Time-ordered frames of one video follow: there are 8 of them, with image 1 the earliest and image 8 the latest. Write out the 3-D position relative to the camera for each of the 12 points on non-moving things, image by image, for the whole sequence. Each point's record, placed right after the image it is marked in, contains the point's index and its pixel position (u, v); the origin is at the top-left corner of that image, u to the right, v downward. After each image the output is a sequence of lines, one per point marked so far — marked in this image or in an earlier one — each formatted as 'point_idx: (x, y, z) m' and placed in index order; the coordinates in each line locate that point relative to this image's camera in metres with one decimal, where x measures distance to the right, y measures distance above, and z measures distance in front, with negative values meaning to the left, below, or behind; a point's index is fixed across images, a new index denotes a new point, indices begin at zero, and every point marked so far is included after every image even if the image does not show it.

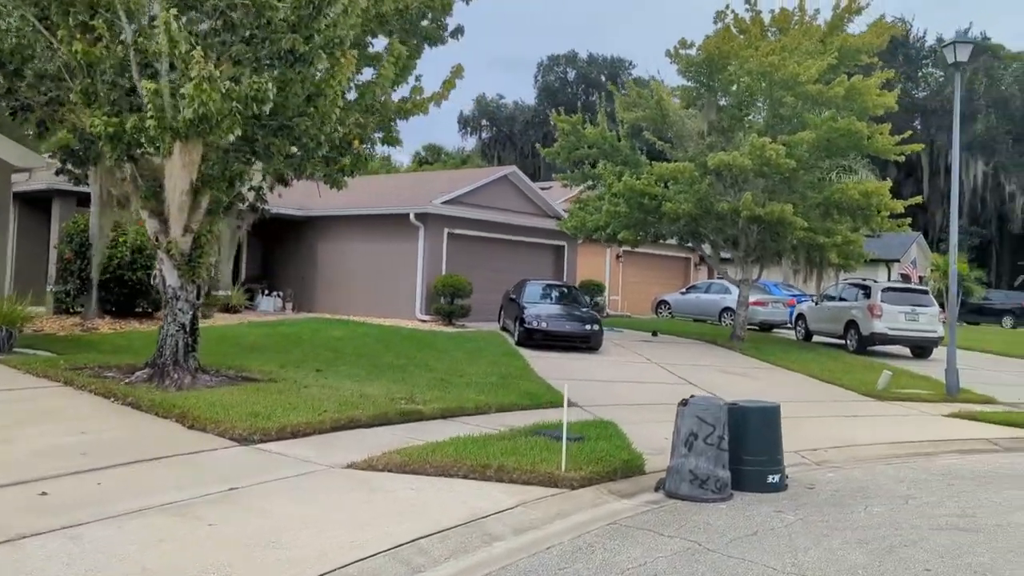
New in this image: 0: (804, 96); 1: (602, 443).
0: (+5.9, +4.0, +17.6) m
1: (+0.8, -1.4, +8.0) m
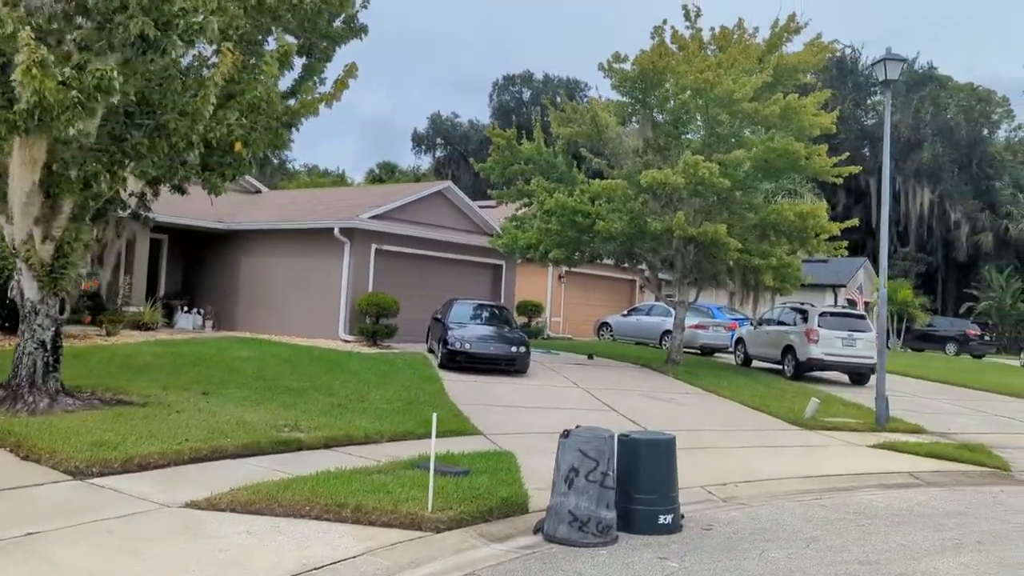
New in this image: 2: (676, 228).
0: (+4.5, +3.5, +17.2) m
1: (-0.2, -1.6, +7.3) m
2: (+3.2, +1.2, +16.7) m
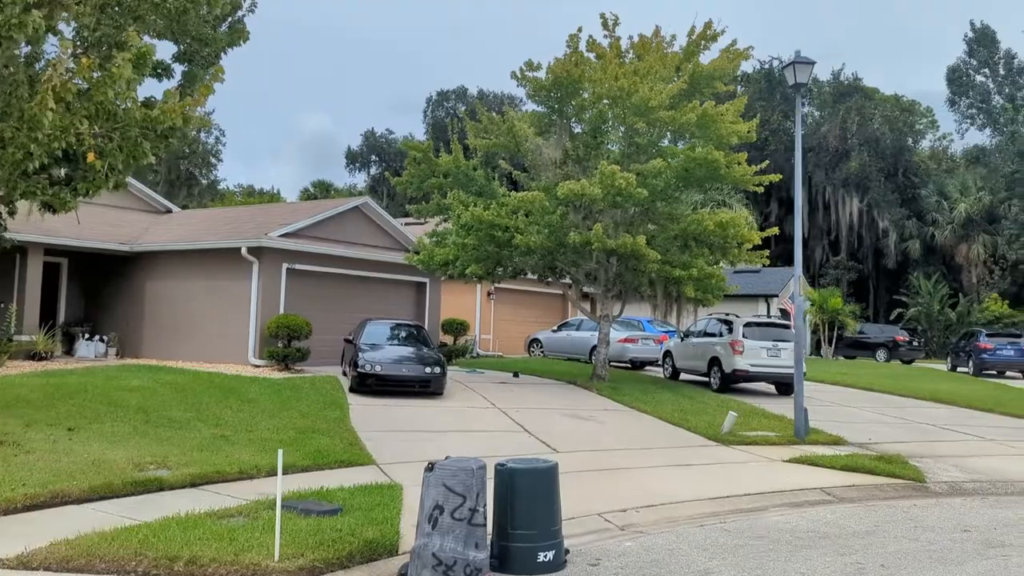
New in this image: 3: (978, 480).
0: (+2.8, +3.3, +16.9) m
1: (-1.2, -1.7, +6.6) m
2: (+1.5, +0.9, +16.3) m
3: (+5.3, -2.2, +9.9) m
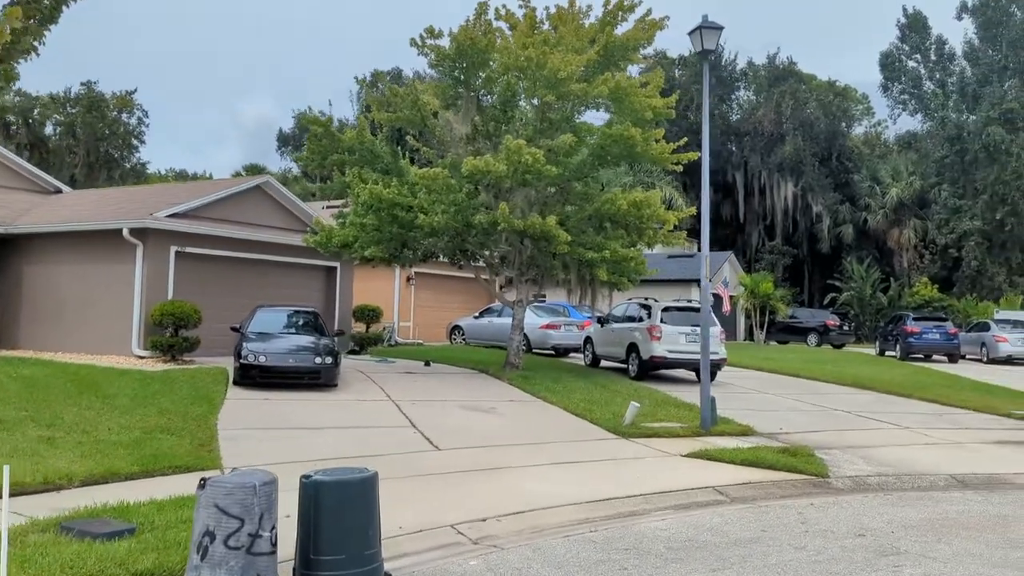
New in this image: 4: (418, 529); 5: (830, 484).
0: (+1.0, +3.6, +15.9) m
1: (-2.3, -1.6, +5.6) m
2: (-0.2, +1.2, +15.3) m
3: (+4.0, -2.0, +9.2) m
4: (-0.7, -1.8, +6.5) m
5: (+3.2, -2.0, +8.7) m
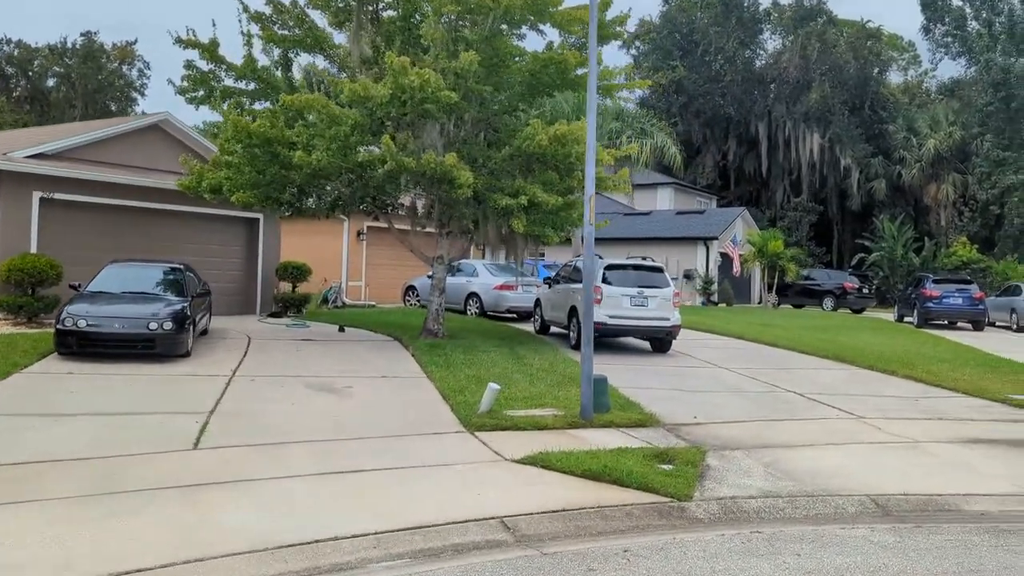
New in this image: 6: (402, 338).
0: (-0.5, +4.3, +13.2) m
1: (-4.5, -1.3, +3.3) m
2: (-1.8, +1.9, +12.8) m
3: (+2.0, -1.6, +6.6) m
4: (-2.8, -1.5, +4.2) m
5: (+1.3, -1.6, +6.2) m
6: (-1.9, -0.9, +15.2) m
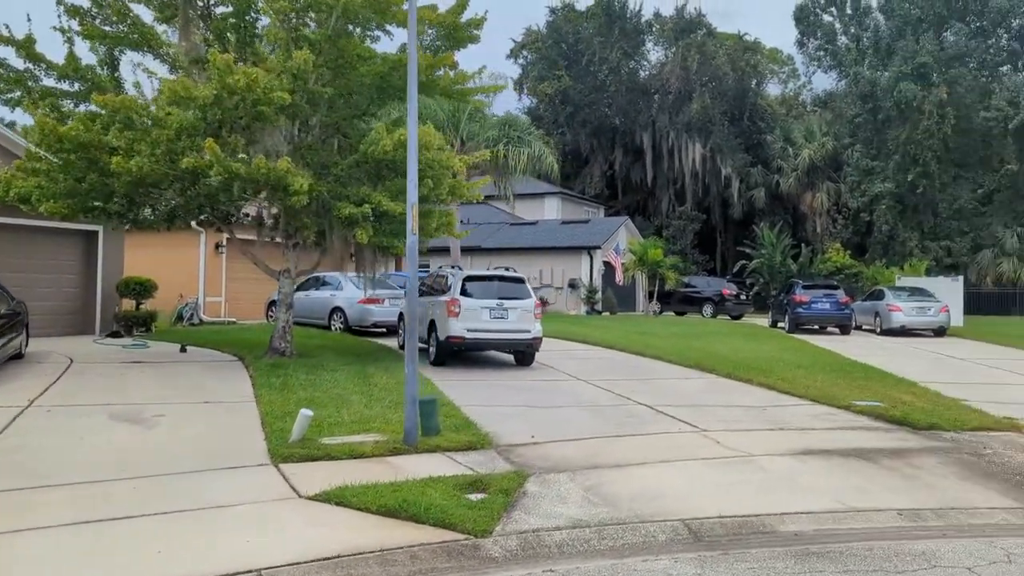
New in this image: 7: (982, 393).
0: (-2.9, +4.1, +12.5) m
1: (-5.6, -1.5, +2.1) m
2: (-4.0, +1.7, +11.9) m
3: (+0.5, -1.7, +6.1) m
4: (-4.0, -1.6, +3.1) m
5: (-0.2, -1.7, +5.6) m
6: (-4.4, -1.1, +14.2) m
7: (+7.1, -1.6, +12.9) m
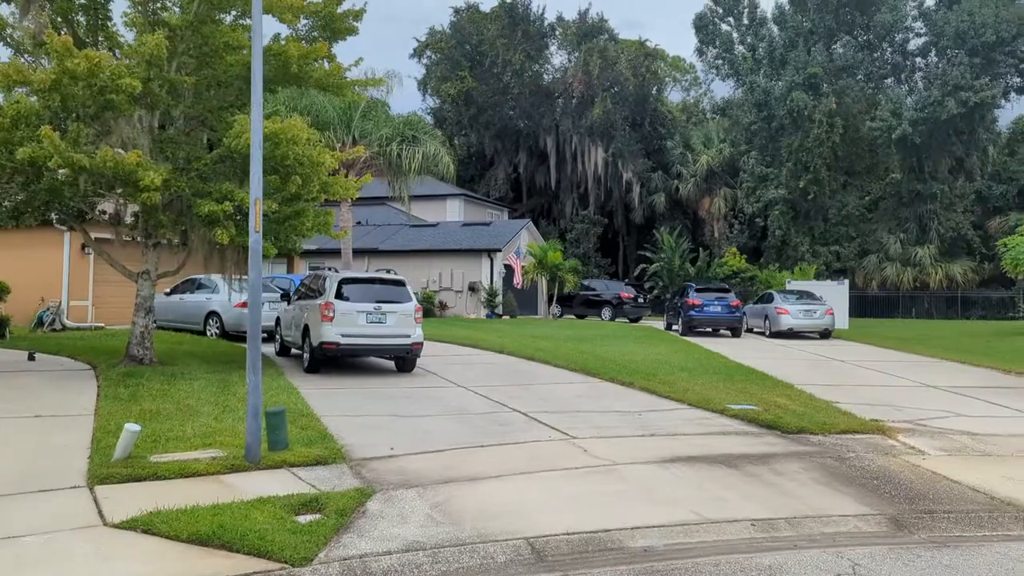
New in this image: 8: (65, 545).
0: (-4.6, +4.1, +11.6) m
1: (-6.3, -1.5, +1.0) m
2: (-5.7, +1.6, +10.9) m
3: (-0.6, -1.7, +5.7) m
4: (-4.8, -1.7, +2.2) m
5: (-1.3, -1.7, +5.1) m
6: (-6.3, -1.2, +13.2) m
7: (+5.2, -1.6, +13.1) m
8: (-2.8, -1.6, +5.5) m
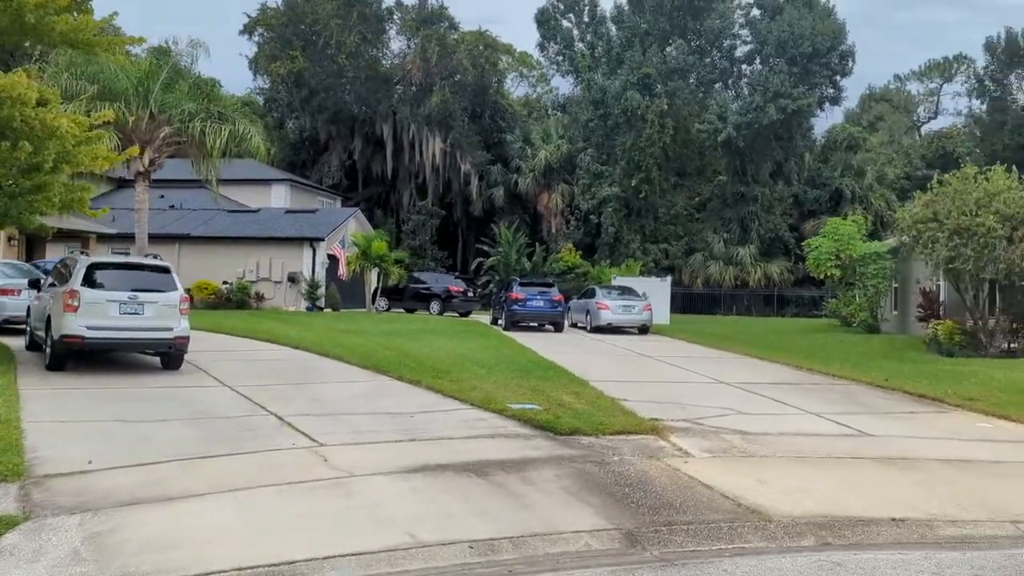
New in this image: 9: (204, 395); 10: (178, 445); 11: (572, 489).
0: (-7.4, +4.3, +9.7) m
1: (-7.3, -1.3, -1.0) m
2: (-8.4, +1.9, +8.8) m
3: (-2.5, -1.6, +4.5) m
4: (-6.1, -1.5, +0.4) m
5: (-3.1, -1.6, +3.8) m
6: (-9.4, -0.9, +11.0) m
7: (+2.0, -1.5, +12.8) m
8: (-4.7, -1.5, +3.9) m
9: (-3.9, -1.4, +10.9) m
10: (-3.2, -1.5, +8.2) m
11: (+0.5, -1.7, +7.1) m
